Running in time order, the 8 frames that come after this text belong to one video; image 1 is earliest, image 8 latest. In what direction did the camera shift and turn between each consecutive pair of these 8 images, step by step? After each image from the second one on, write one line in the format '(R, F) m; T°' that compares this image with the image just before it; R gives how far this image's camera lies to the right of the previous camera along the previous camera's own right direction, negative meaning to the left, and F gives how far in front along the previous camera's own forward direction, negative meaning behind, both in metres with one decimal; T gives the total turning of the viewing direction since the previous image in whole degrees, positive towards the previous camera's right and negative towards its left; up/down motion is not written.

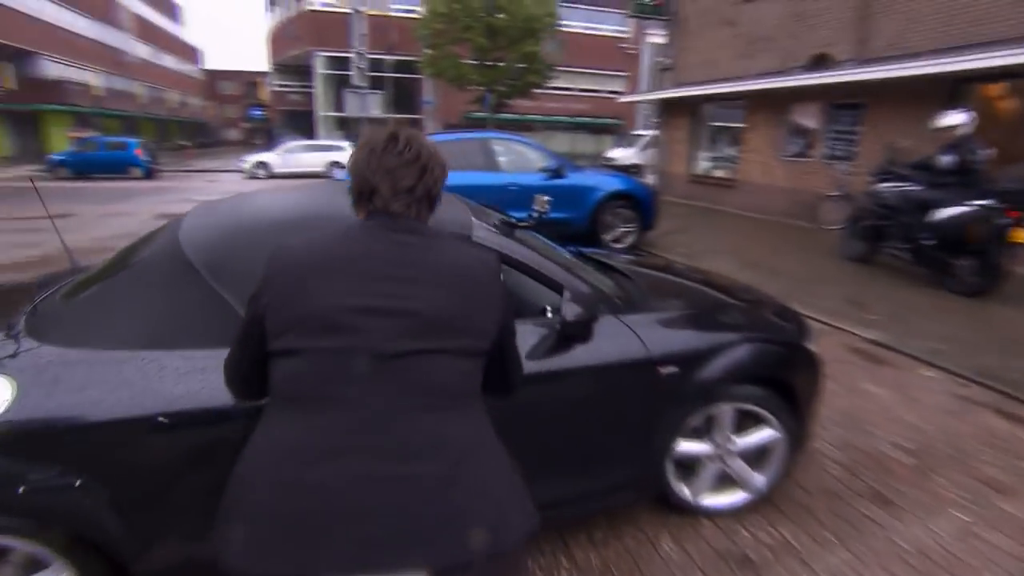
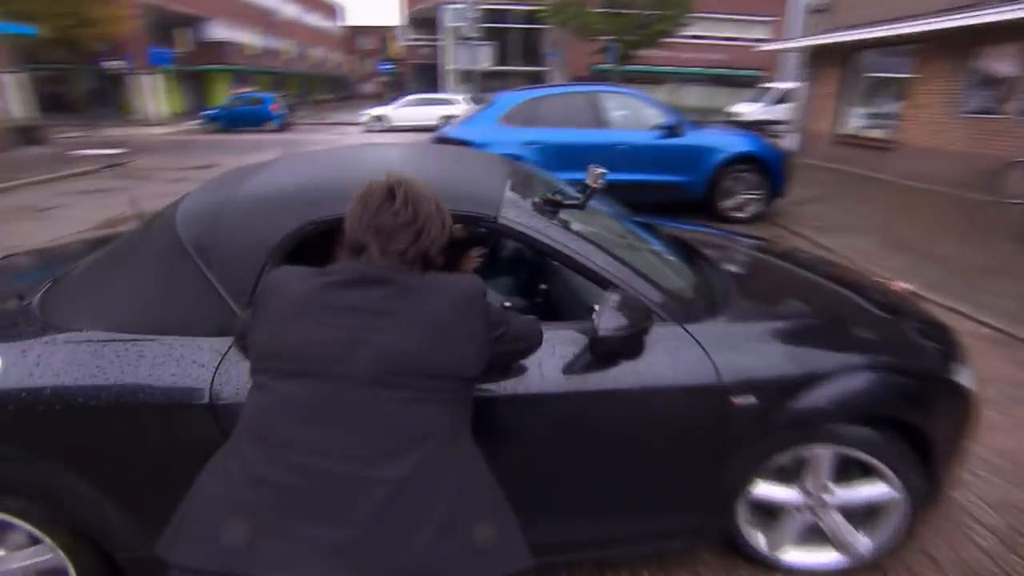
(+0.3, +0.6) m; -12°
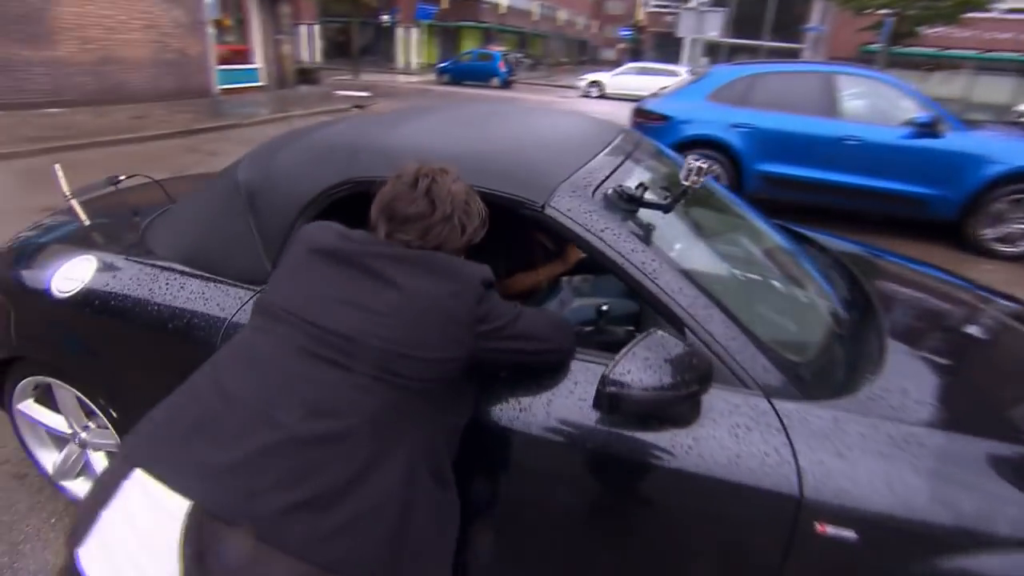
(+0.4, +0.5) m; -19°
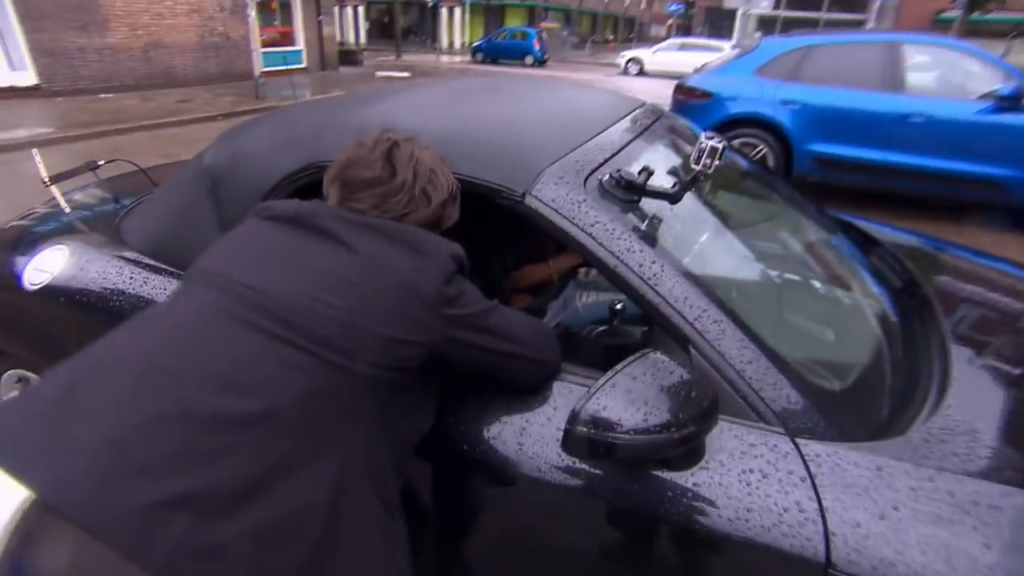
(+0.2, +0.3) m; -4°
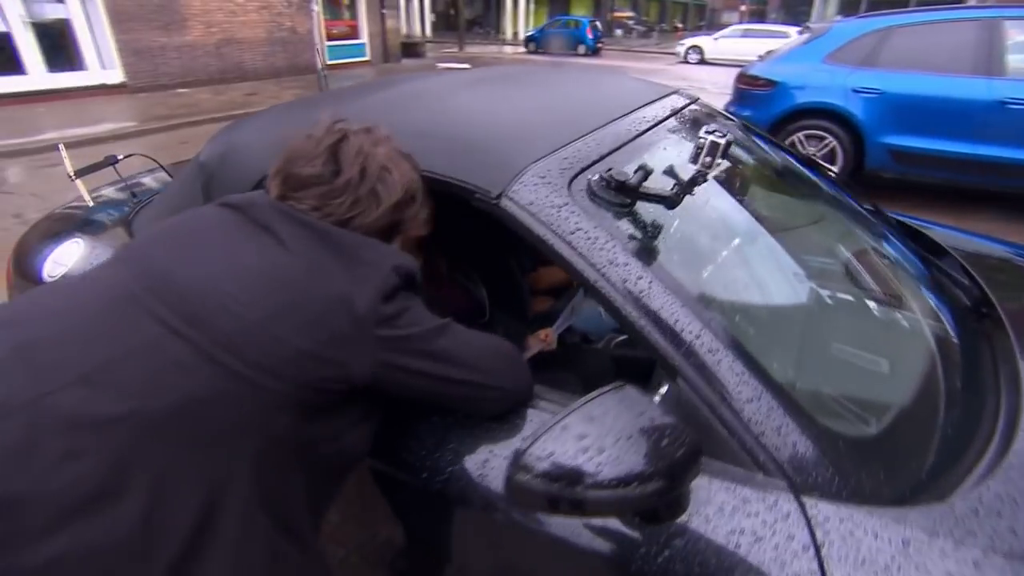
(+0.2, +0.2) m; -6°
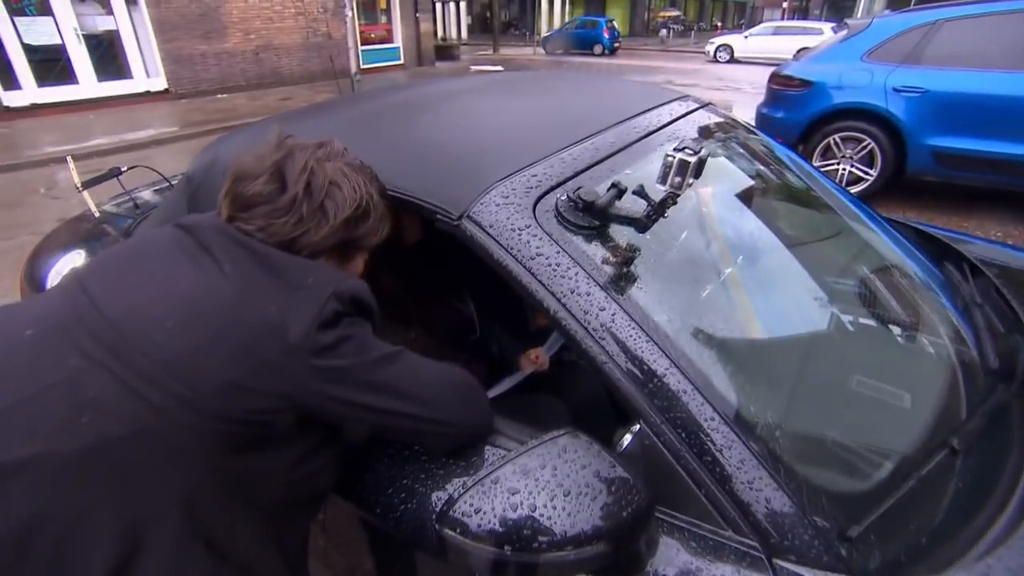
(+0.1, +0.1) m; -3°
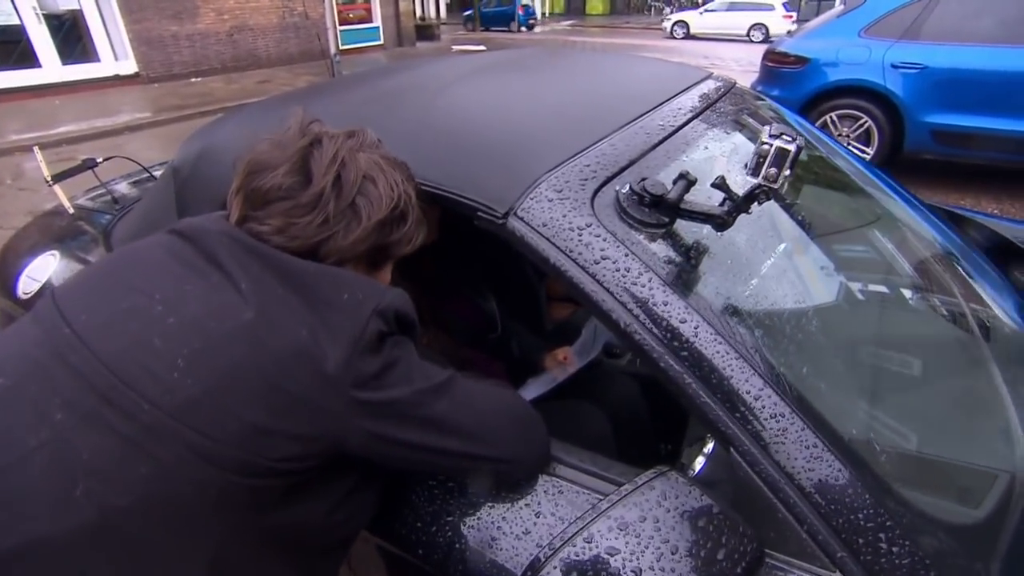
(-0.1, +0.1) m; +2°
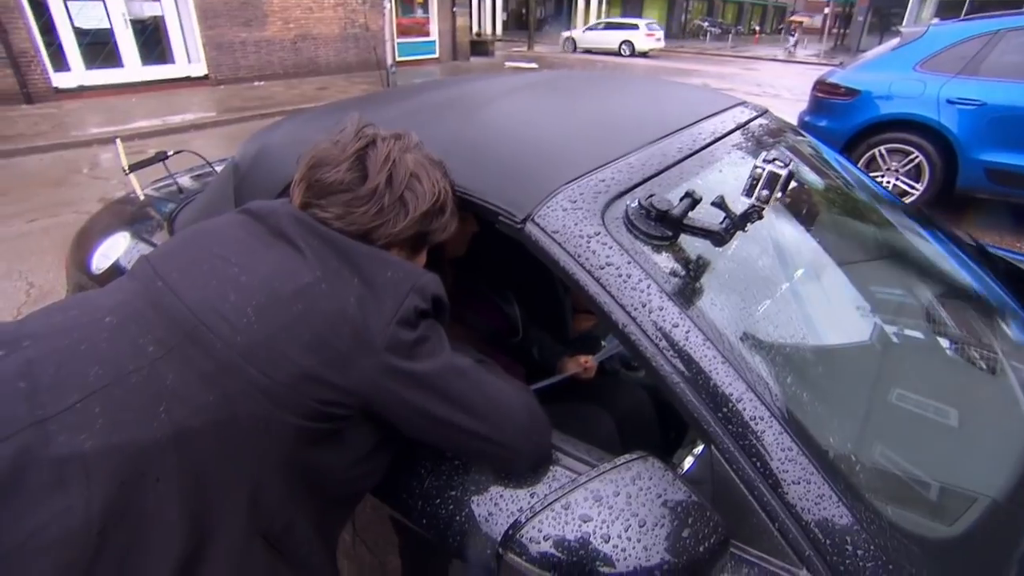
(0.0, -0.1) m; -4°
